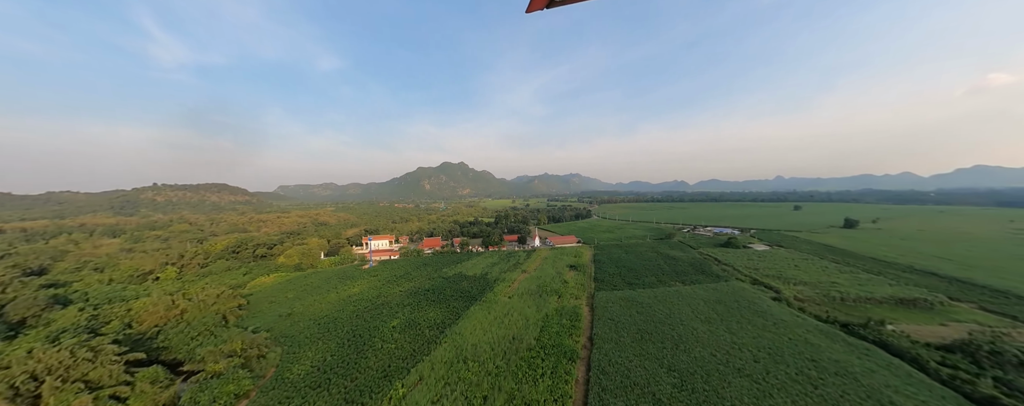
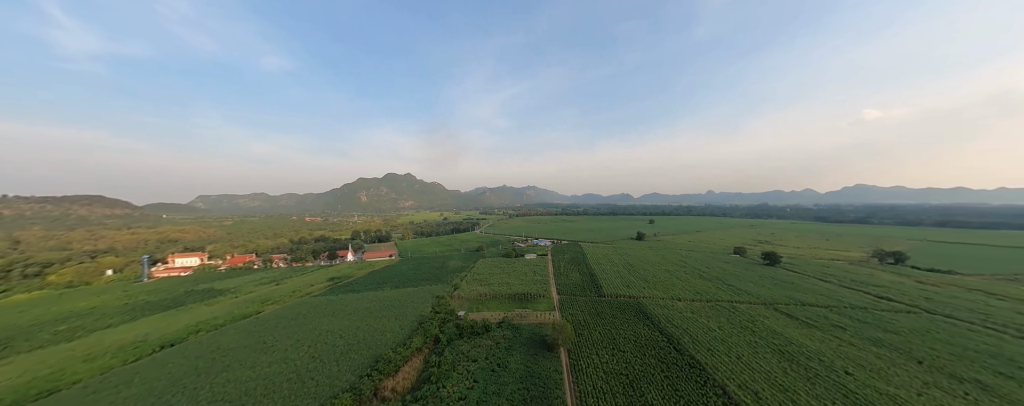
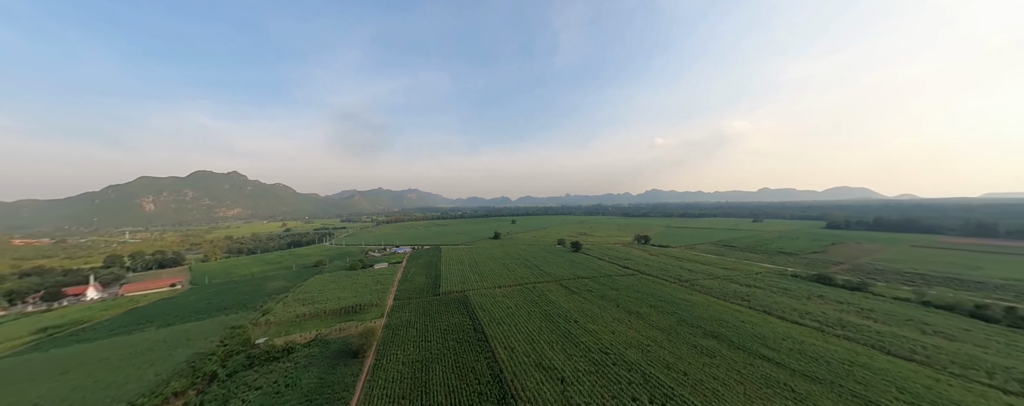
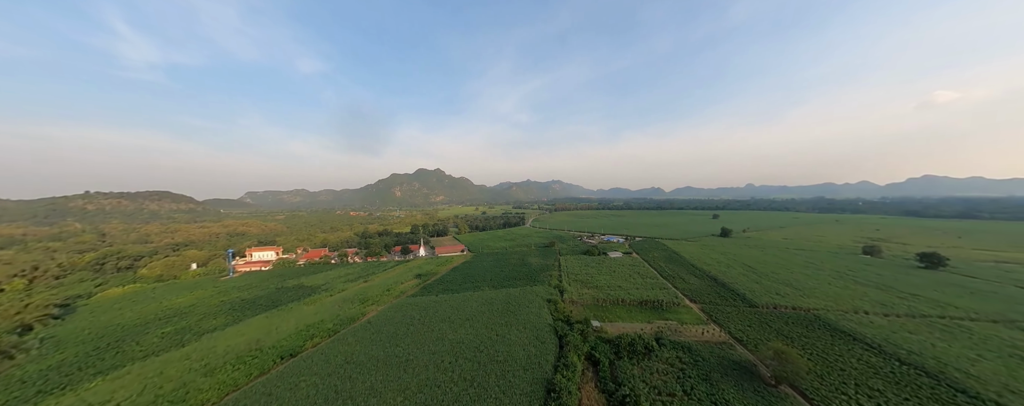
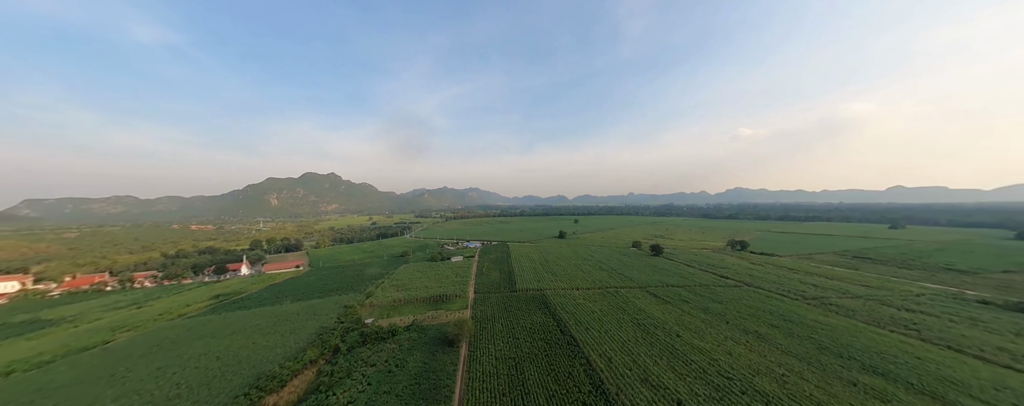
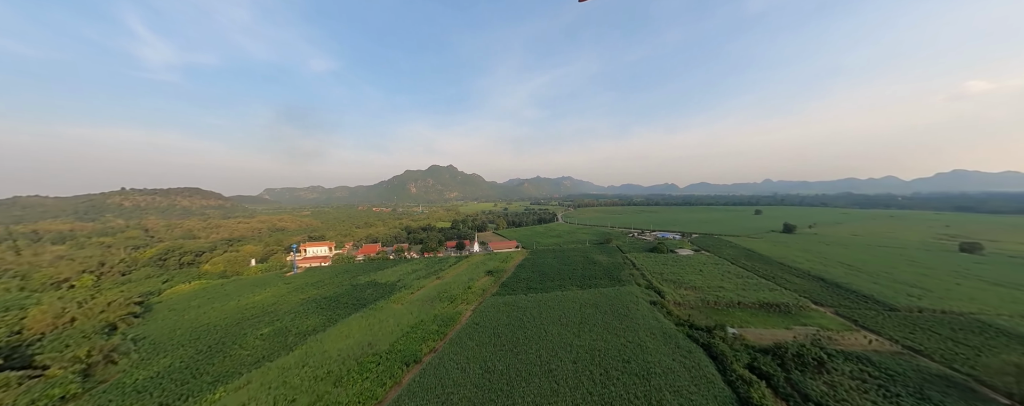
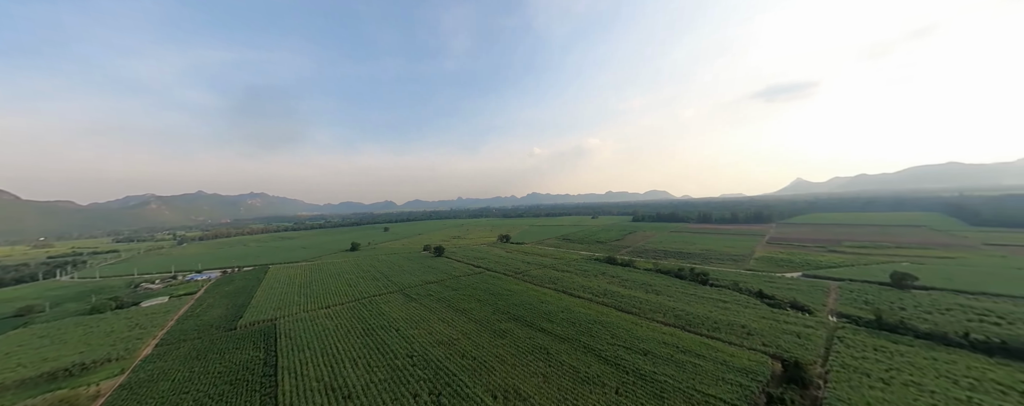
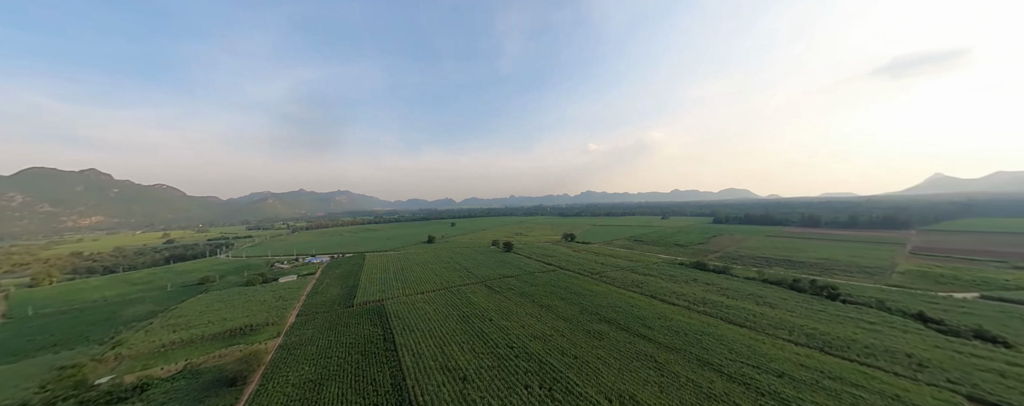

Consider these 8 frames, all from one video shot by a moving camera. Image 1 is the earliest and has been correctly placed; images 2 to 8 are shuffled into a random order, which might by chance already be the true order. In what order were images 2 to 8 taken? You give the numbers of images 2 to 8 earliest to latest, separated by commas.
6, 4, 2, 5, 3, 8, 7
